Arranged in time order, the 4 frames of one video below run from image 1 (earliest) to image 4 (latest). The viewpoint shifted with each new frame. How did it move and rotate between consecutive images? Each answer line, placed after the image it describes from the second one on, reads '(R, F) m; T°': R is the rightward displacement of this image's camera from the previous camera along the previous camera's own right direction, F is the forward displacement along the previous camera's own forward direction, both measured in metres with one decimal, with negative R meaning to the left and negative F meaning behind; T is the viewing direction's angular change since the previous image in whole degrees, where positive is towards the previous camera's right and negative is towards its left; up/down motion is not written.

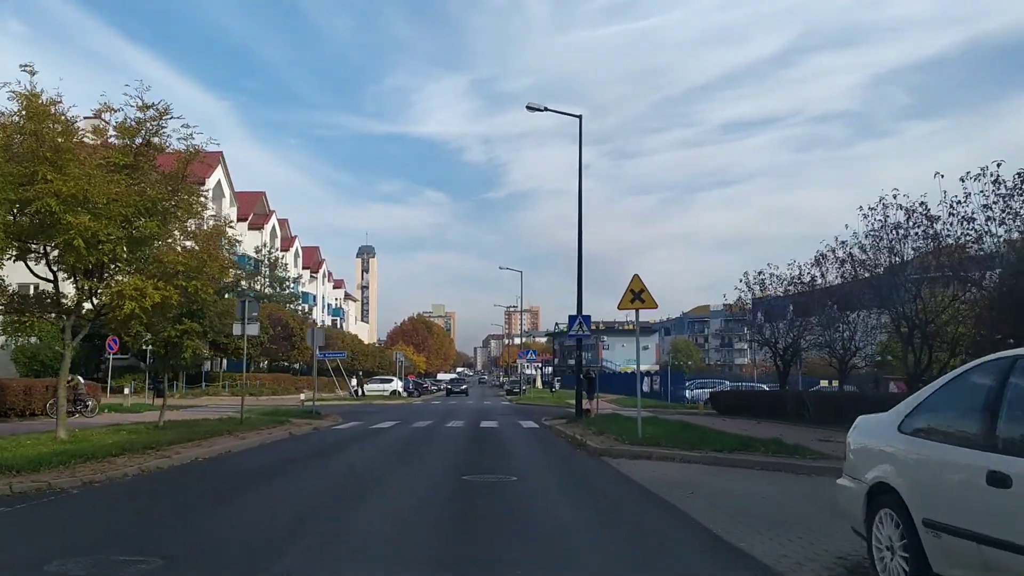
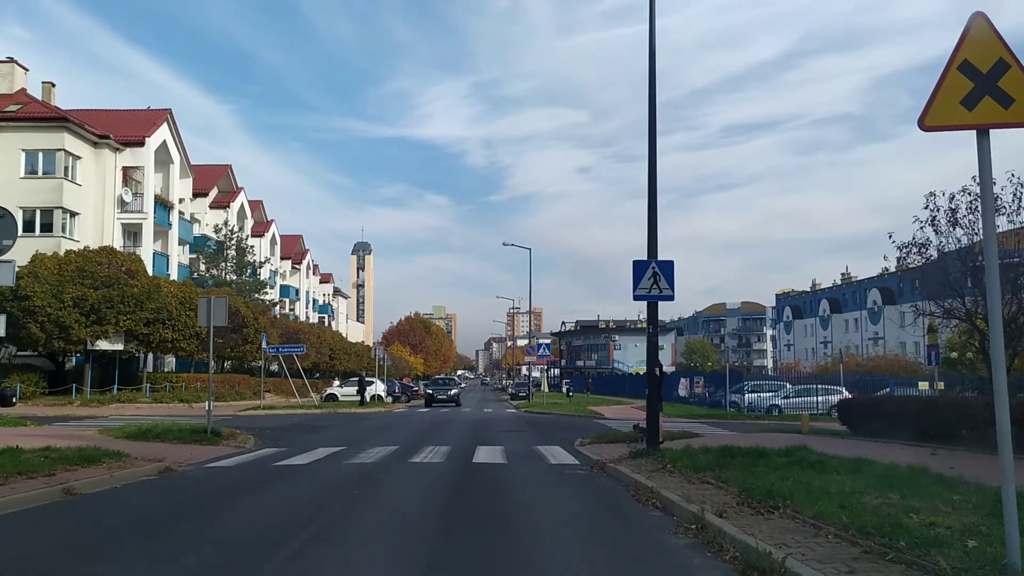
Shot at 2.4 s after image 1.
(-0.3, +11.4) m; 0°
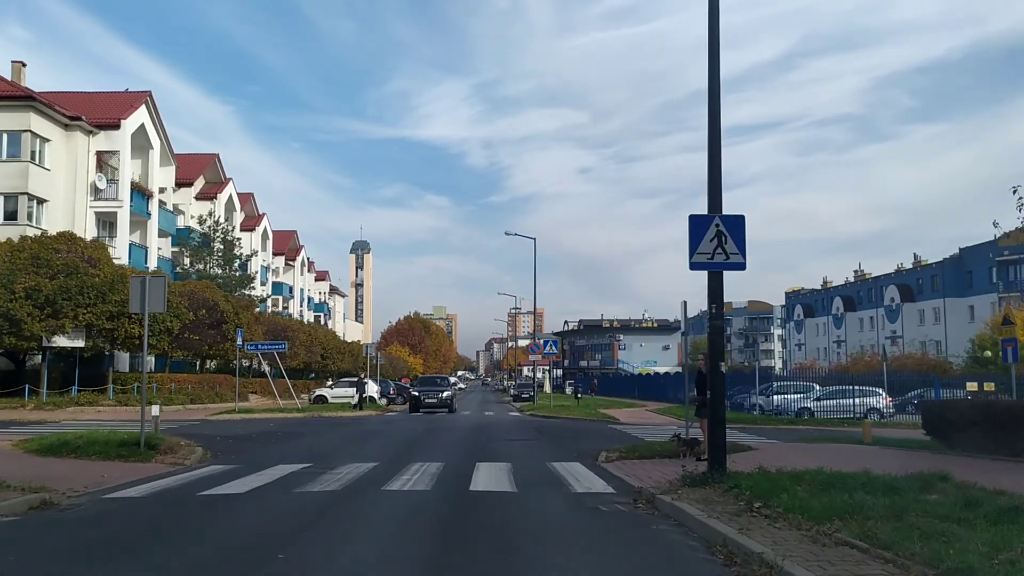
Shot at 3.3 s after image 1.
(-0.1, +3.7) m; 0°
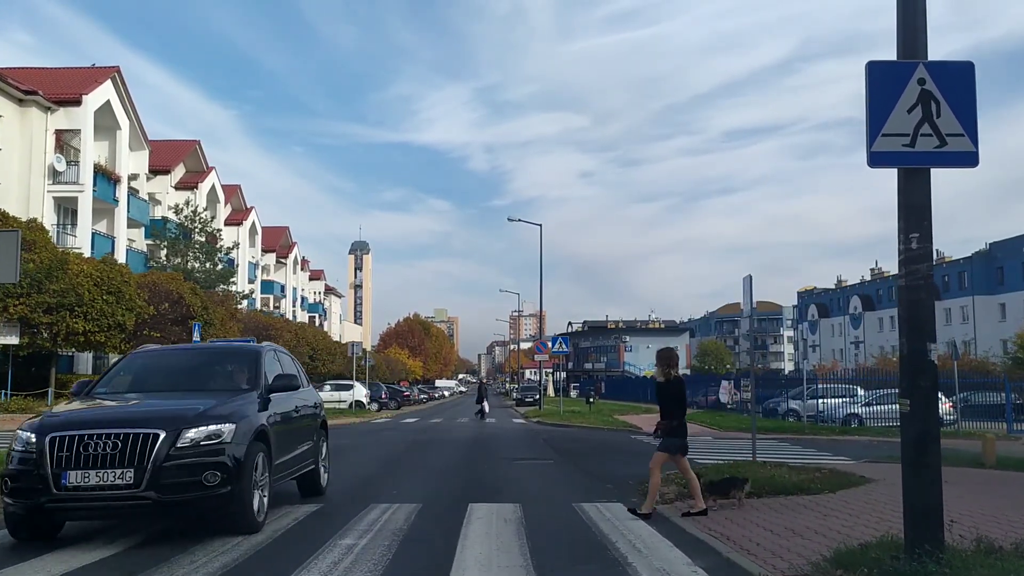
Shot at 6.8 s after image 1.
(-0.1, +4.8) m; 0°
